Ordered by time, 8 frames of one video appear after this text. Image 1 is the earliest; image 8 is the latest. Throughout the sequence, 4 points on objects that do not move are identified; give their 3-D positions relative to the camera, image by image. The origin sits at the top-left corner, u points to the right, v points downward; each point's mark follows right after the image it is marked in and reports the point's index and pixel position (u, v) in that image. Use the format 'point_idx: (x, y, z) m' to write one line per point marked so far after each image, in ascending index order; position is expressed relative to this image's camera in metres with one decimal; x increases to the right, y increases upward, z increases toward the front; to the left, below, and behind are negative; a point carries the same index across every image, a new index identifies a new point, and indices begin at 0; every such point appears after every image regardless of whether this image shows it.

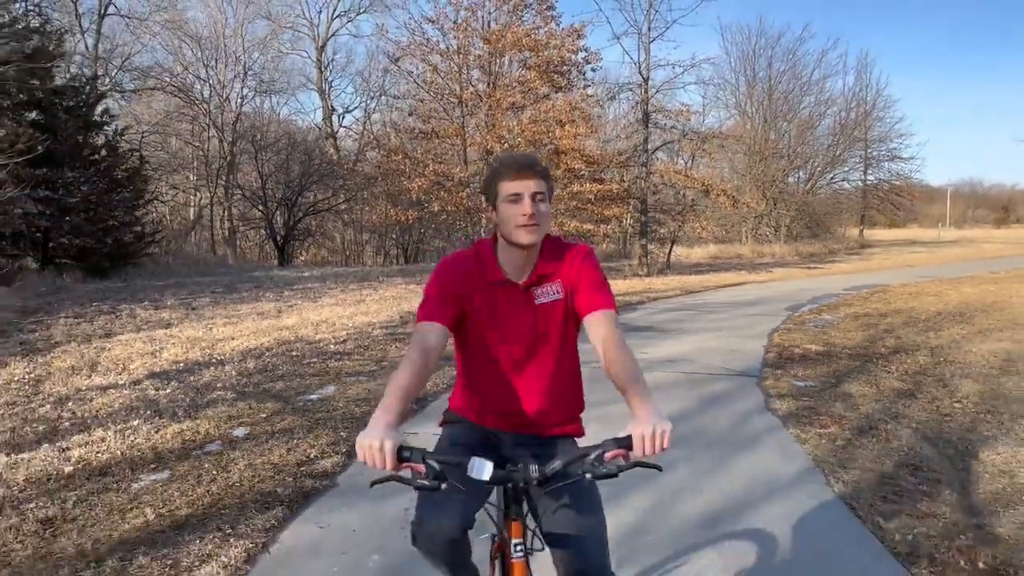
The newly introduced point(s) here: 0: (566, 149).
0: (+1.1, +3.0, +18.1) m
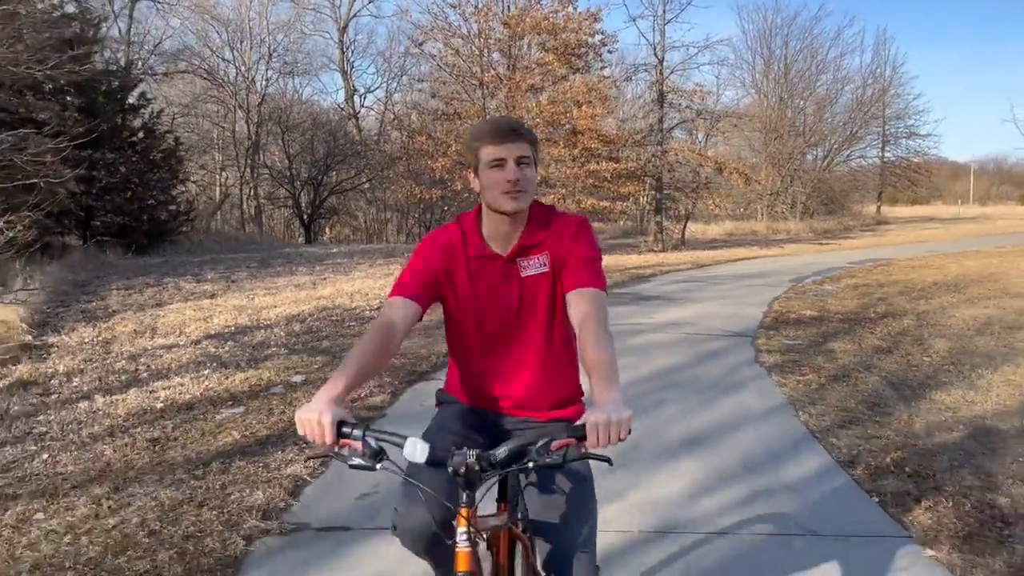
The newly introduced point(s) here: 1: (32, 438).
0: (+1.6, +3.5, +18.8) m
1: (-2.9, -0.9, +5.1) m
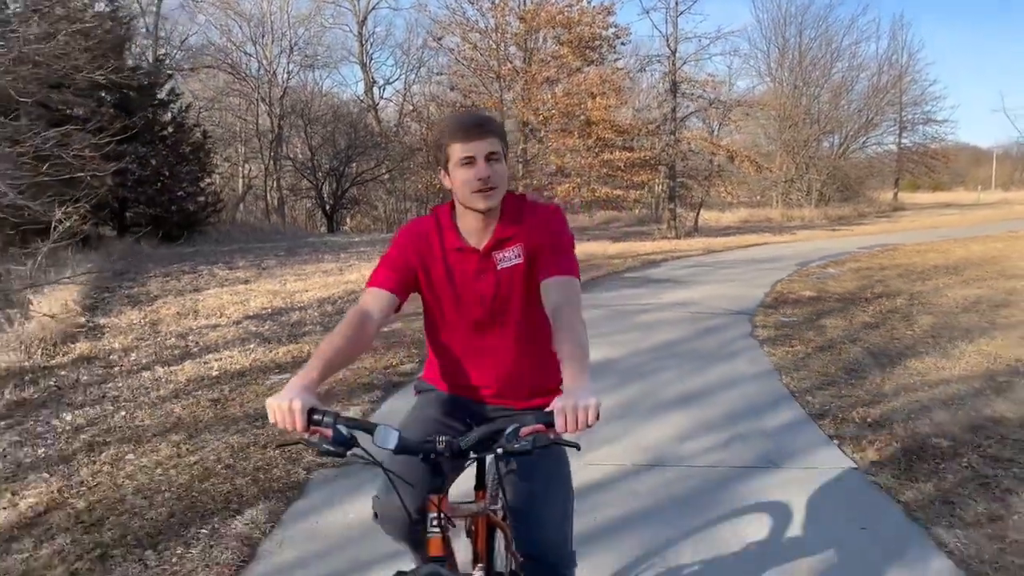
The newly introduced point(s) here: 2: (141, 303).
0: (+2.0, +3.9, +19.3) m
1: (-2.8, -0.8, +5.8) m
2: (-4.9, -0.2, +11.1) m
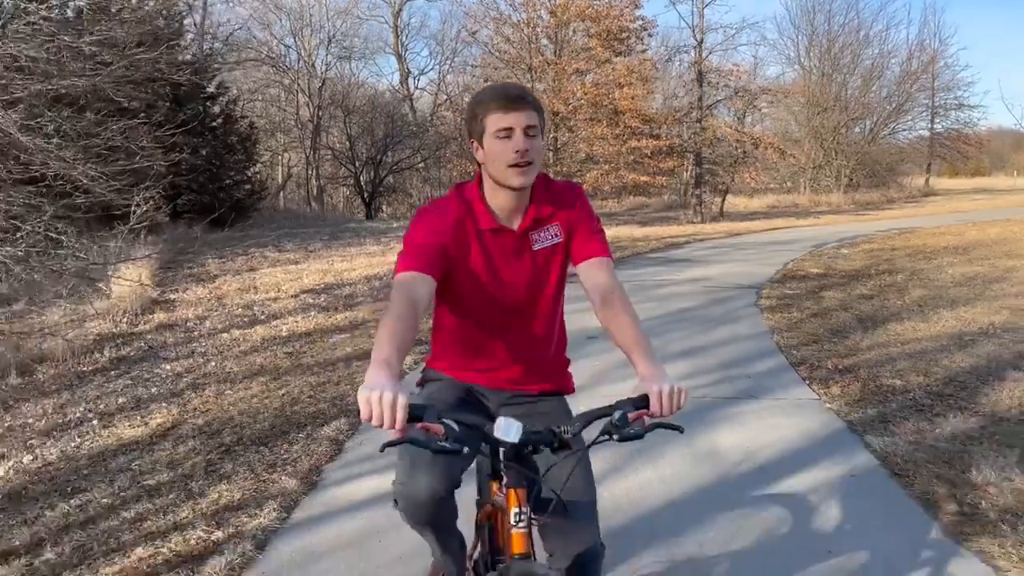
0: (+2.7, +4.3, +20.1) m
1: (-2.5, -0.5, +6.9) m
2: (-4.5, +0.1, +12.2) m
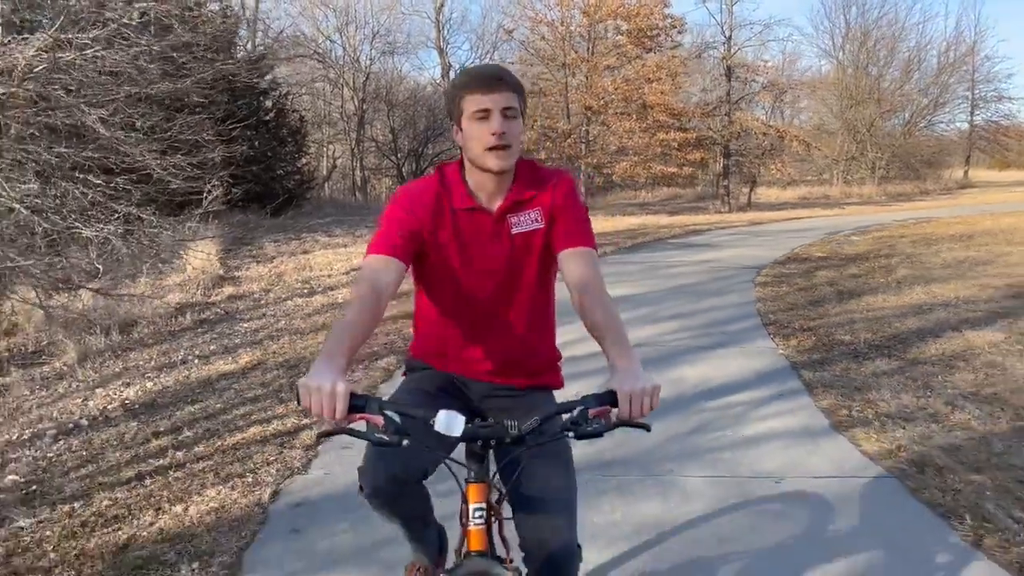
0: (+3.6, +4.6, +21.1) m
1: (-2.3, -0.3, +8.1) m
2: (-4.0, +0.5, +13.6) m
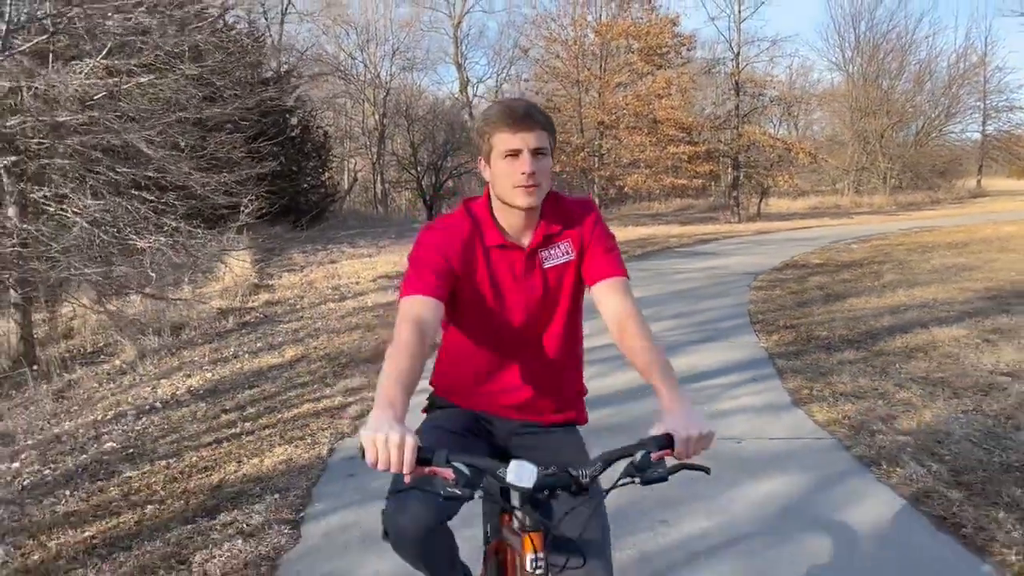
0: (+4.0, +4.4, +21.9) m
1: (-2.2, -0.3, +9.0) m
2: (-3.8, +0.3, +14.5) m
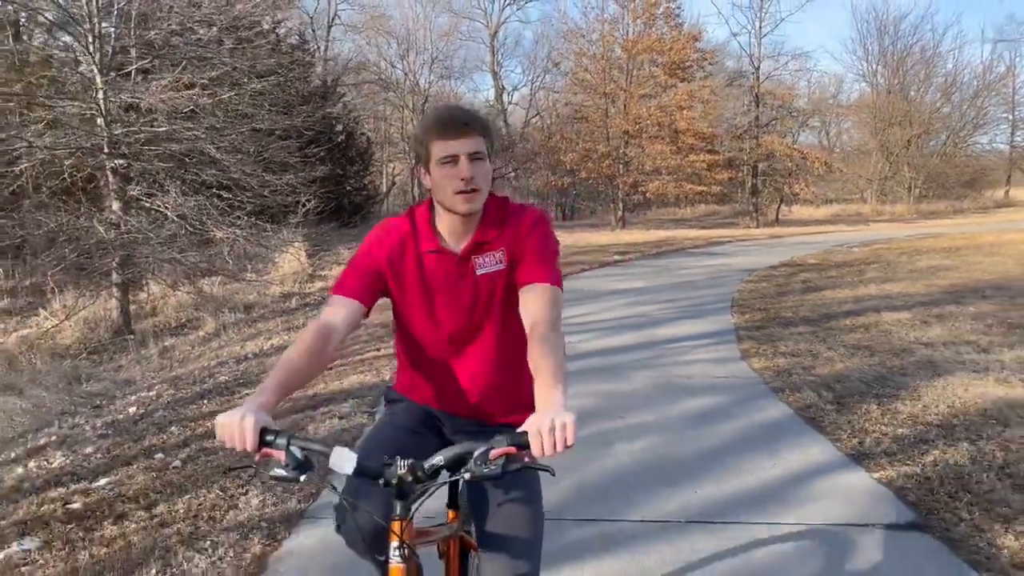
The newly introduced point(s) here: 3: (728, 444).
0: (+4.8, +4.4, +23.3) m
1: (-1.9, -0.1, +10.6) m
2: (-3.3, +0.5, +16.1) m
3: (+1.1, -0.8, +4.3) m
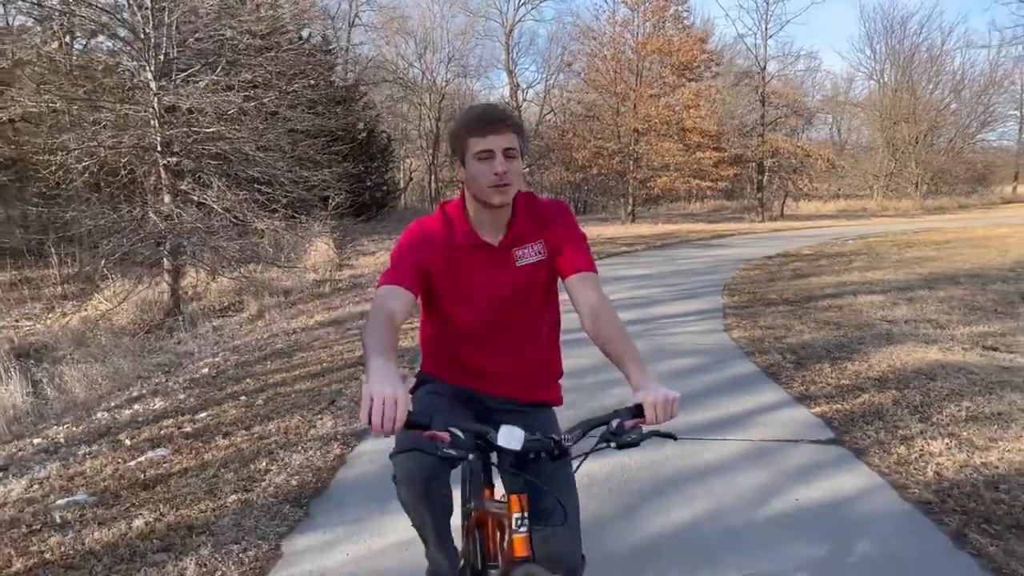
0: (+5.2, +4.6, +24.2) m
1: (-1.7, 0.0, +11.6) m
2: (-3.0, +0.7, +17.2) m
3: (+1.2, -0.6, +5.3) m
